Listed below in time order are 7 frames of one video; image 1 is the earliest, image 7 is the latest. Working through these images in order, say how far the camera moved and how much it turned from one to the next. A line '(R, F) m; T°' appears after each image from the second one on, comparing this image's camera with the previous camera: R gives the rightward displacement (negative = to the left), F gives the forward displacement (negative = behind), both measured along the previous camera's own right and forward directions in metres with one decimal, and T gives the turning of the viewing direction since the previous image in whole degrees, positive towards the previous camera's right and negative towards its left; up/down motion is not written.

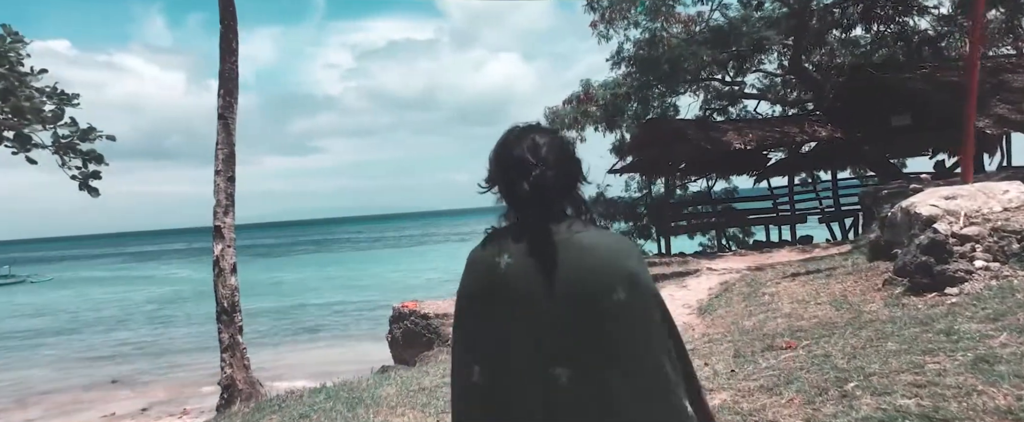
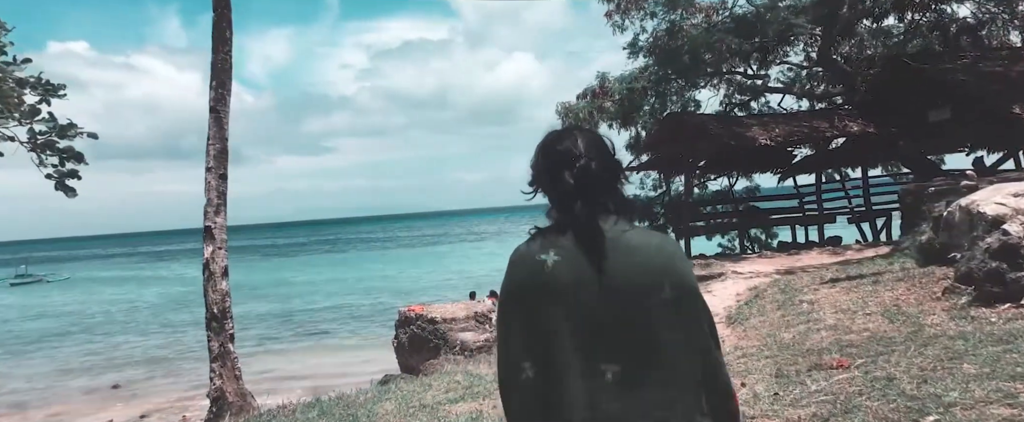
(0.0, +0.8) m; -1°
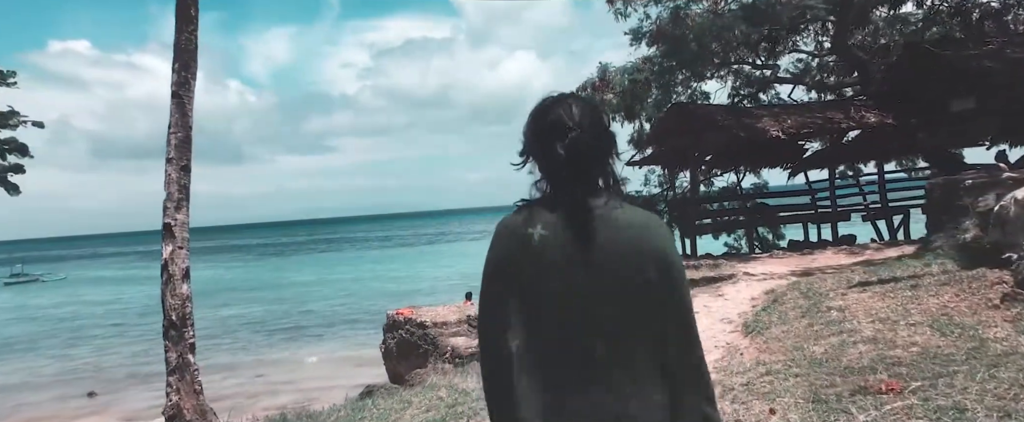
(+0.1, +0.9) m; 0°
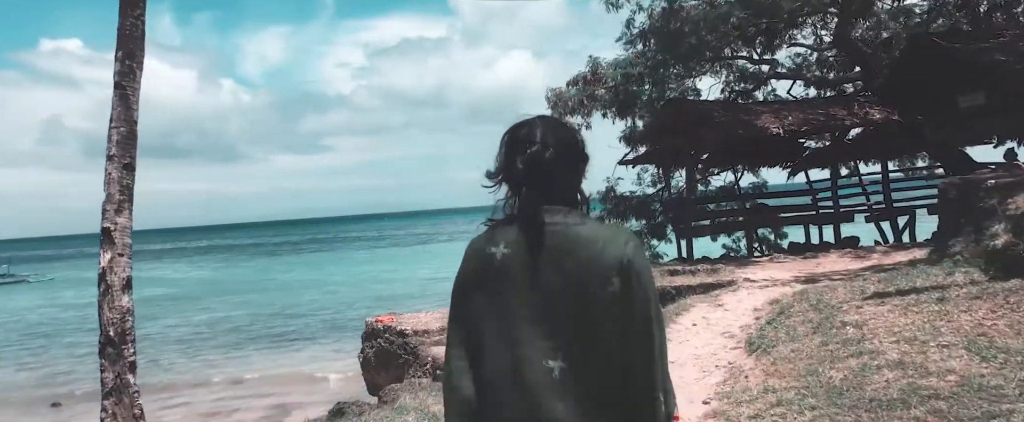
(+0.2, +0.8) m; 0°
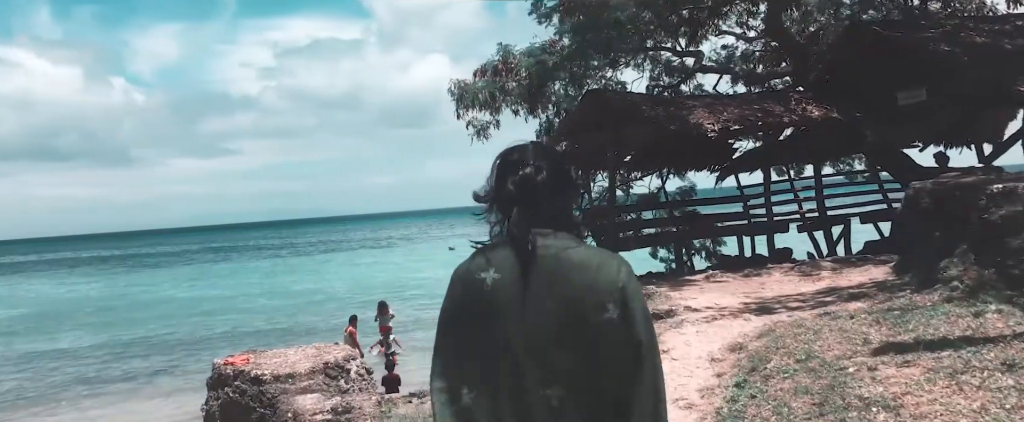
(+0.3, +2.3) m; +7°
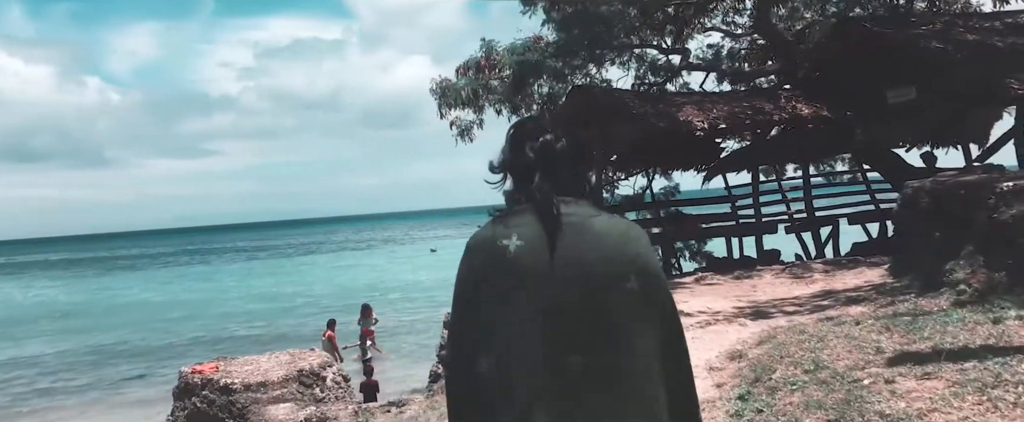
(0.0, +0.4) m; +1°
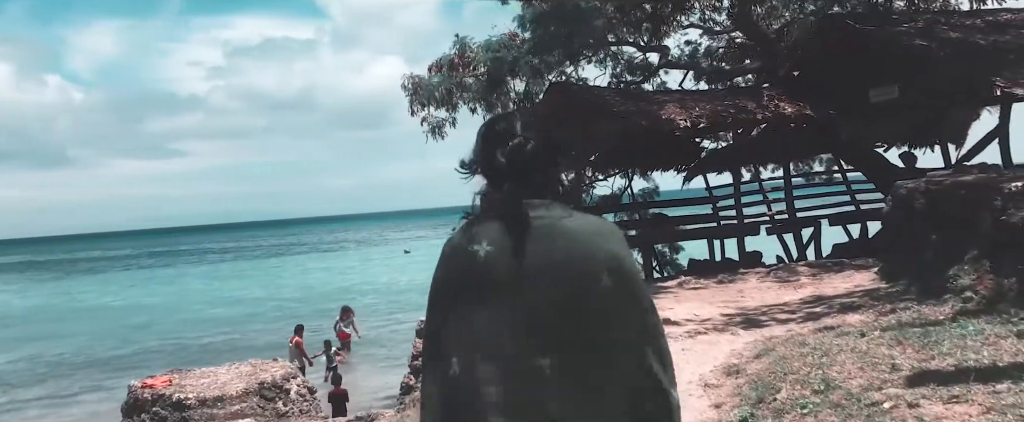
(0.0, +0.5) m; +2°
